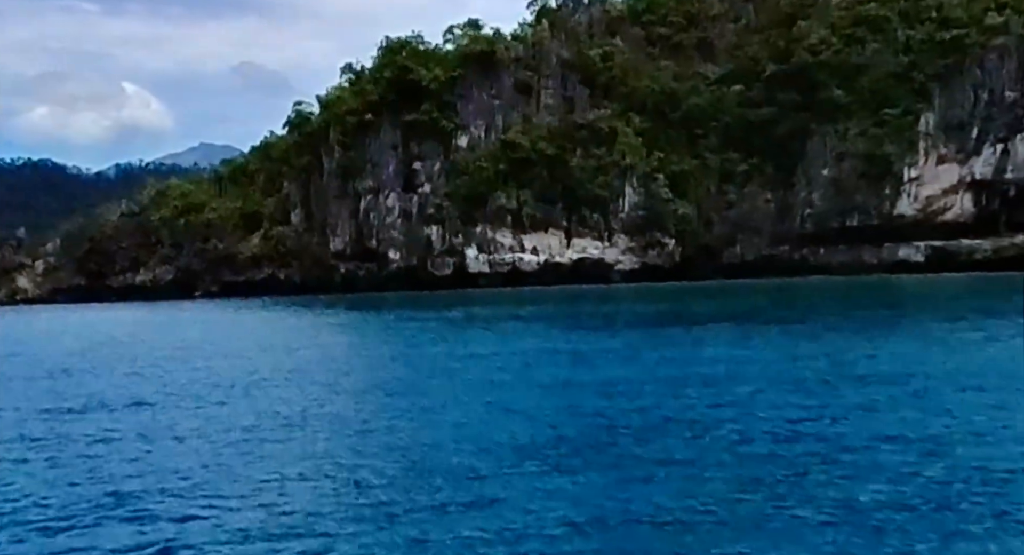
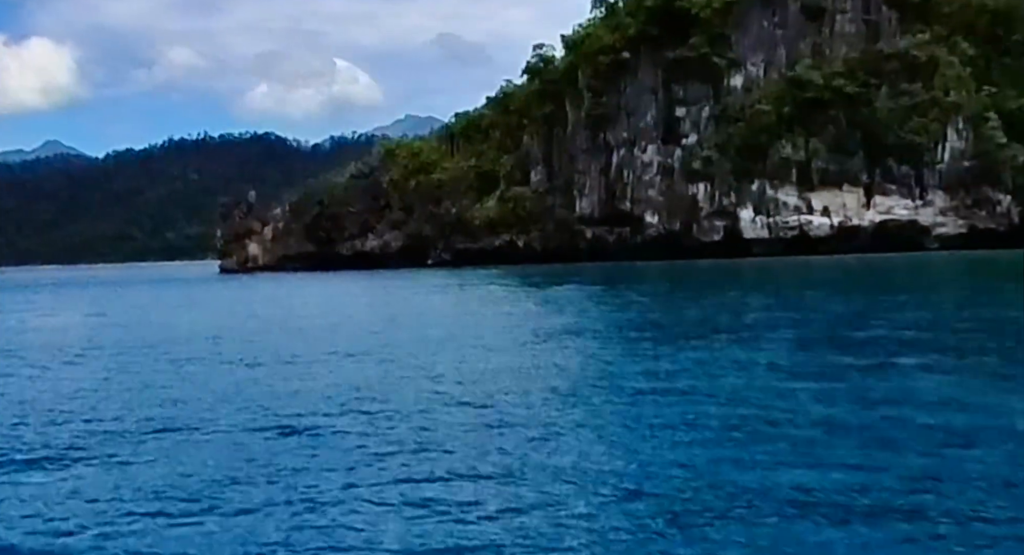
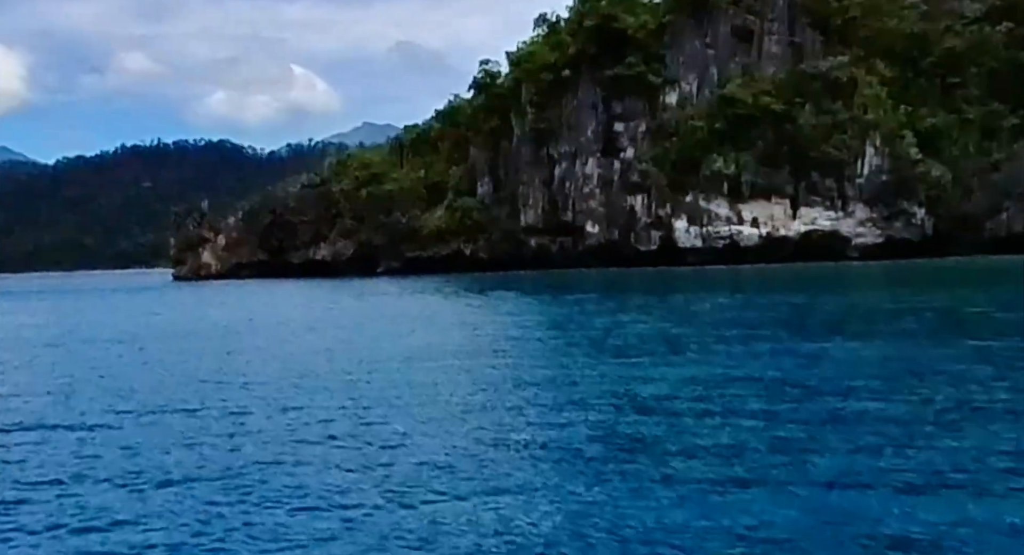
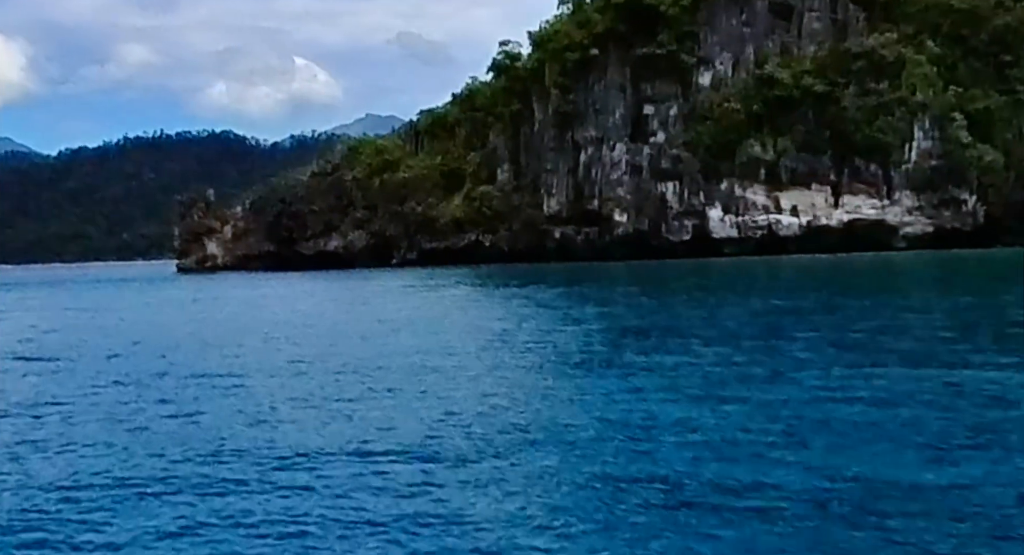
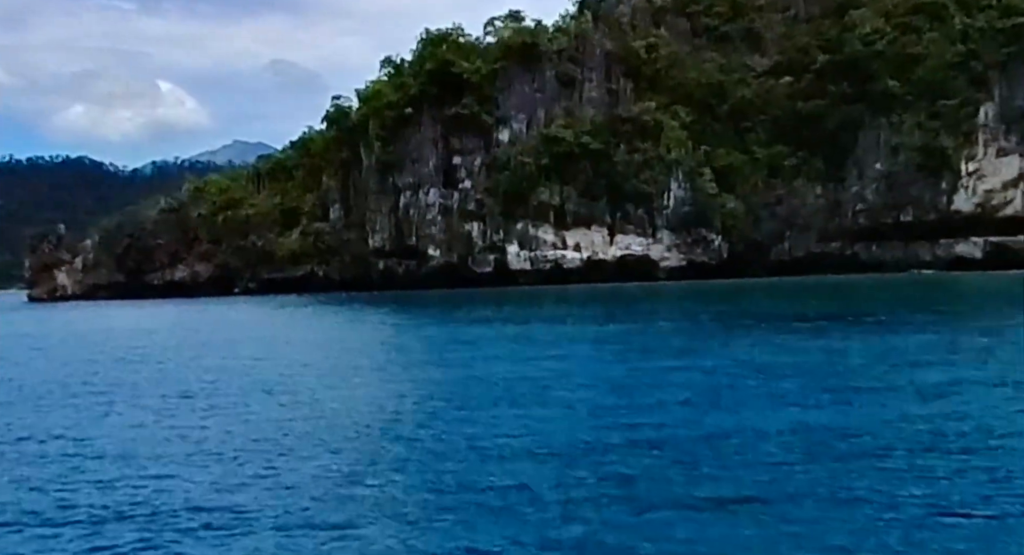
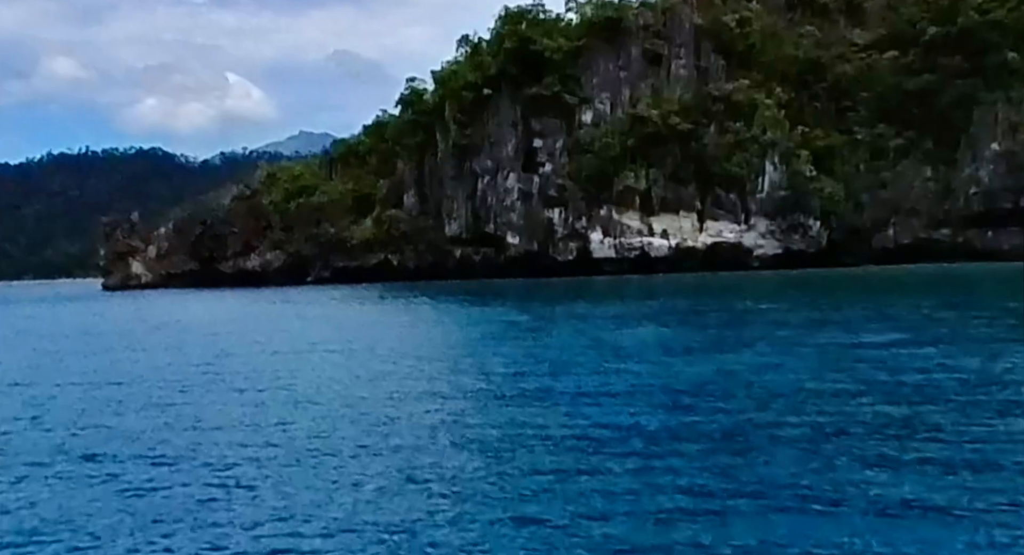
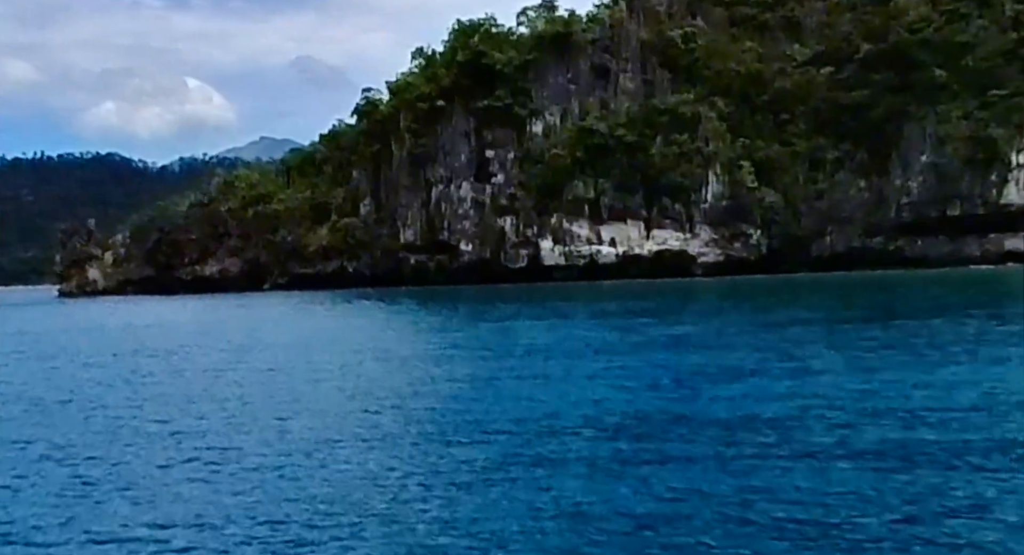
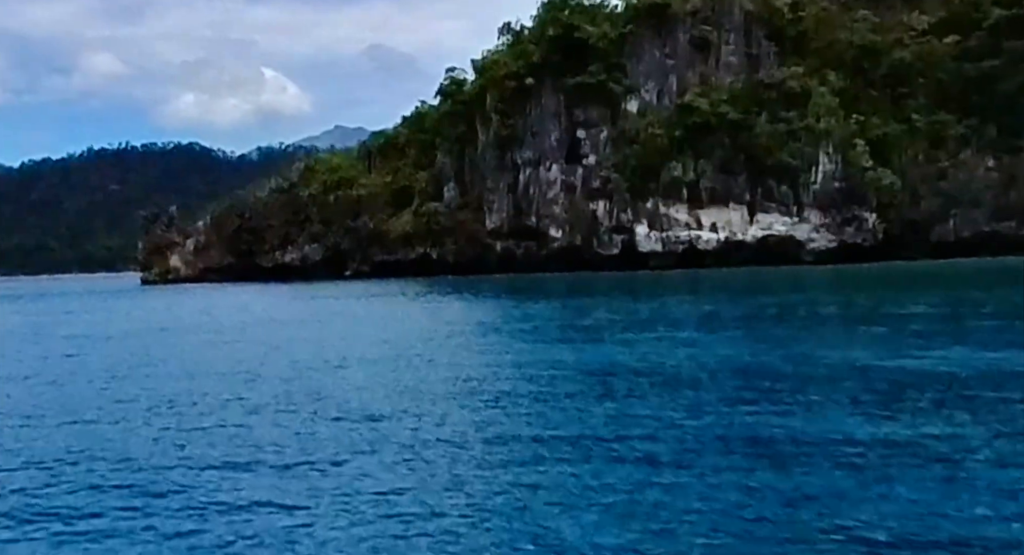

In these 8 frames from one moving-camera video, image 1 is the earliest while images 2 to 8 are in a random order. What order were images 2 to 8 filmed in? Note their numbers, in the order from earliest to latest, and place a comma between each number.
5, 7, 6, 8, 3, 2, 4
